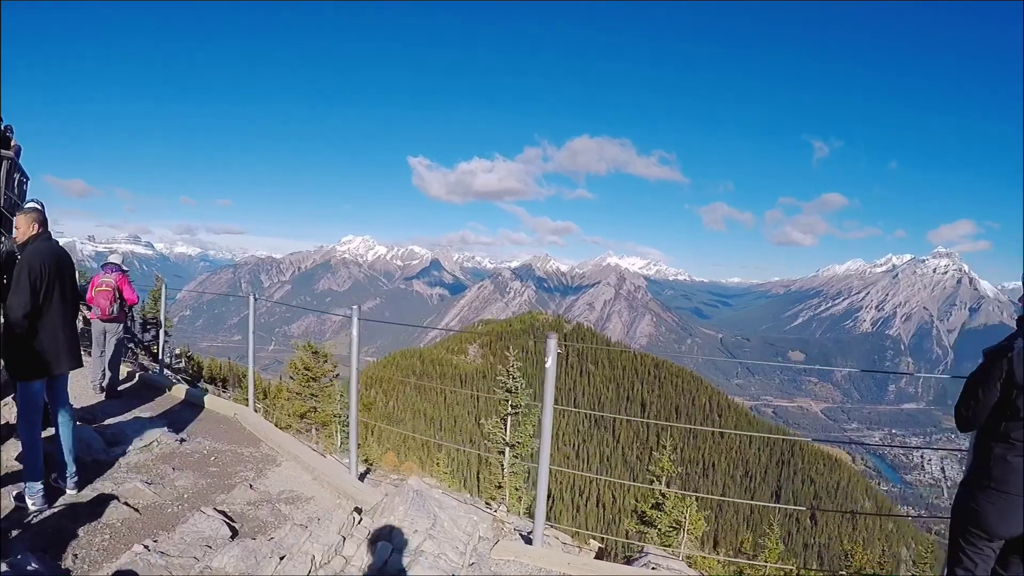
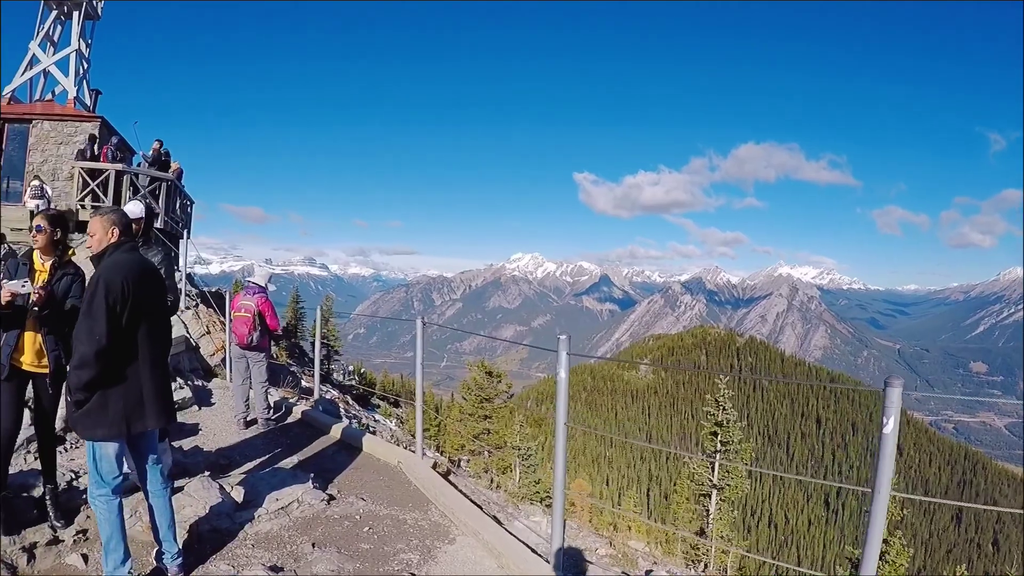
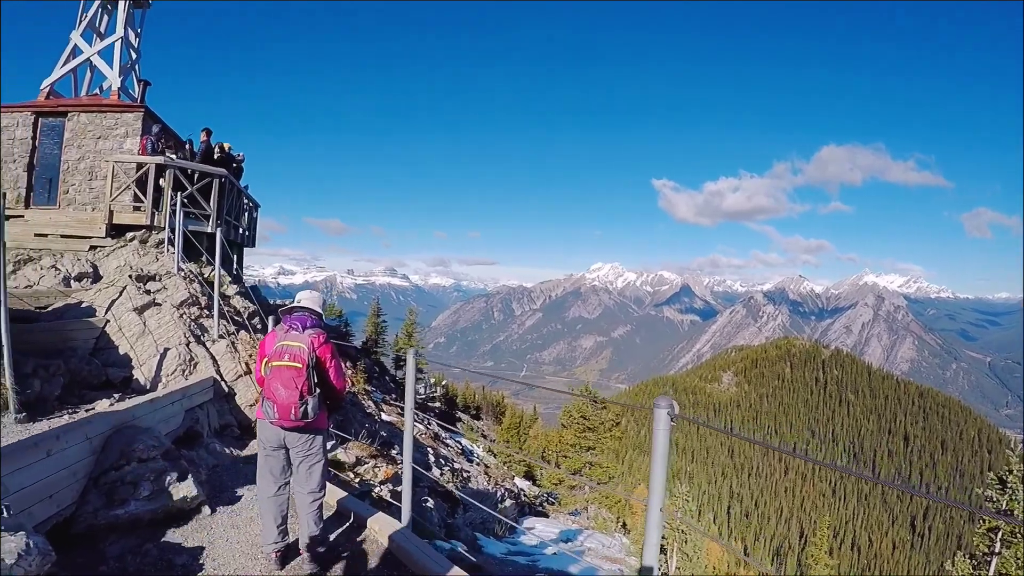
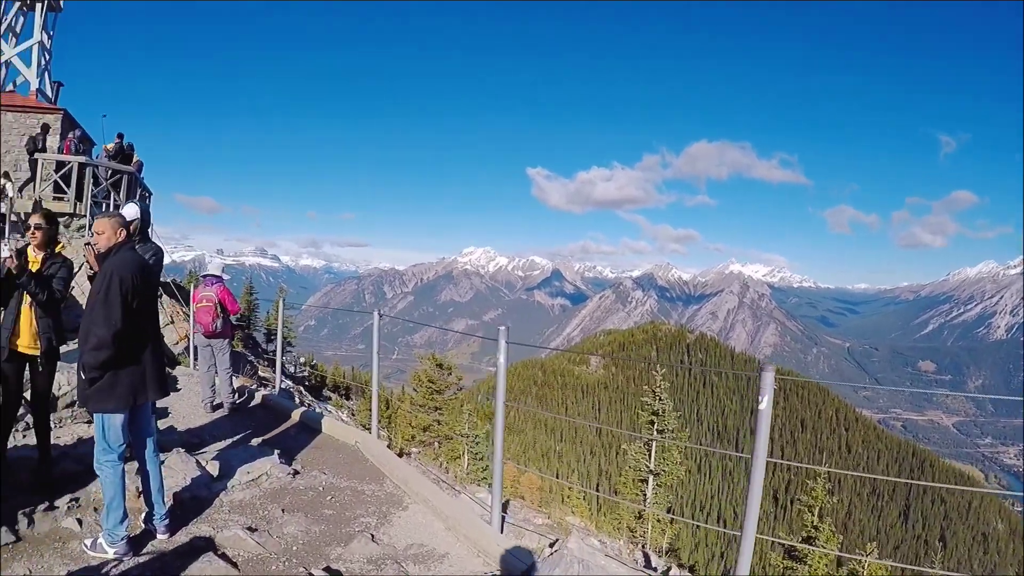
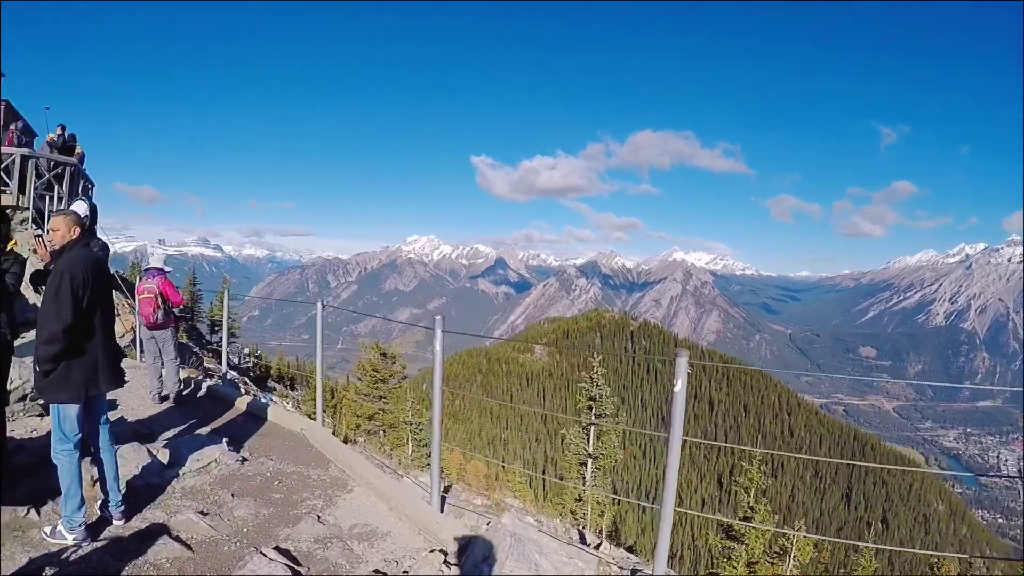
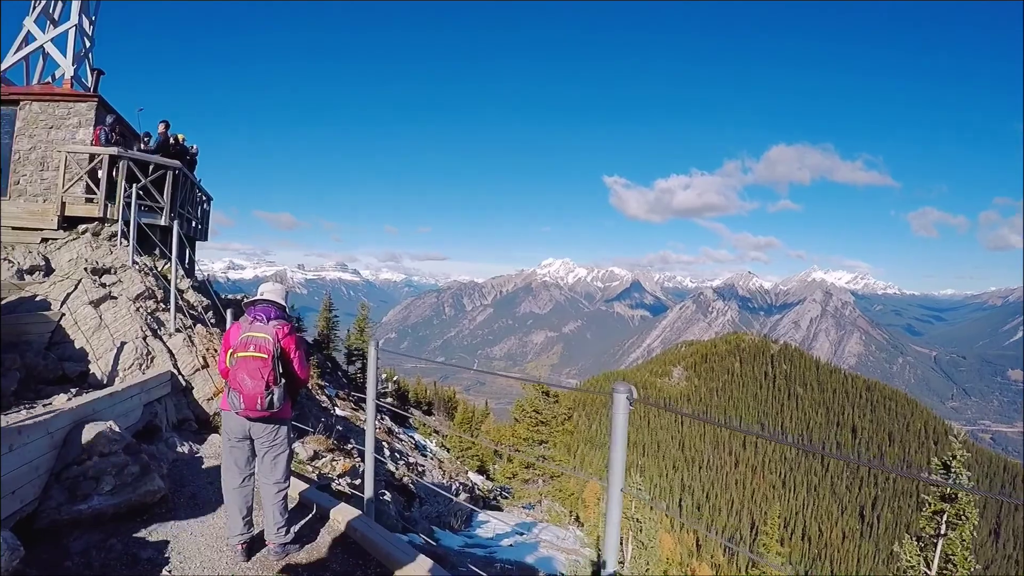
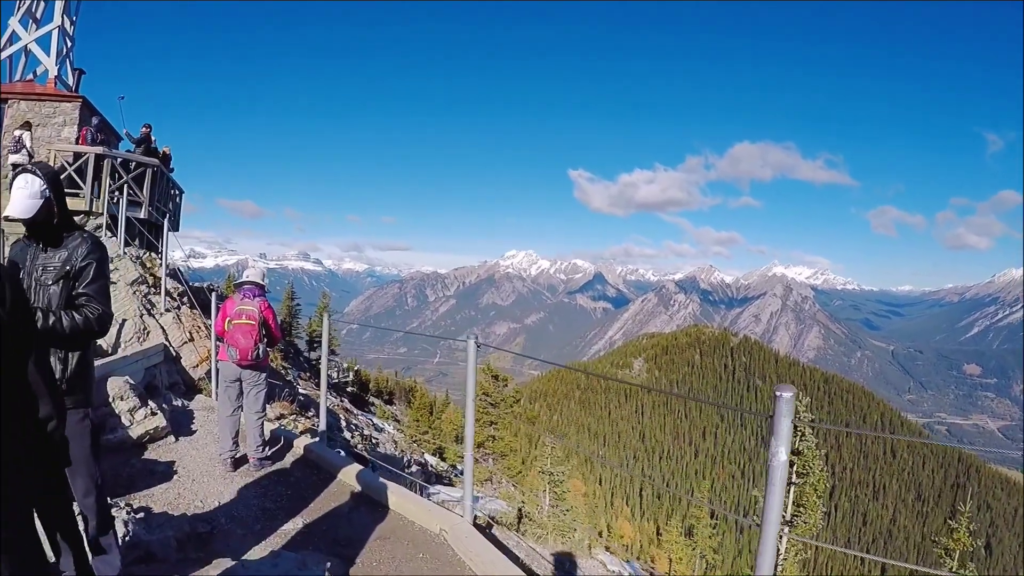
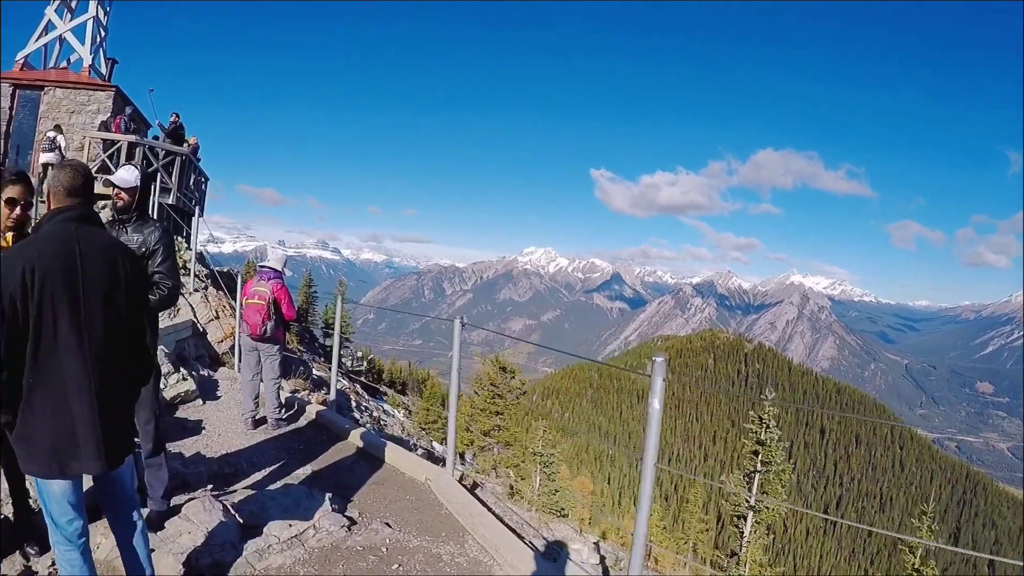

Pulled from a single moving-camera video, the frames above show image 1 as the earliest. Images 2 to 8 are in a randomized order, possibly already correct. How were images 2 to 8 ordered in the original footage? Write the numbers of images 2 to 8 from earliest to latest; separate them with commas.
5, 4, 2, 8, 7, 6, 3
